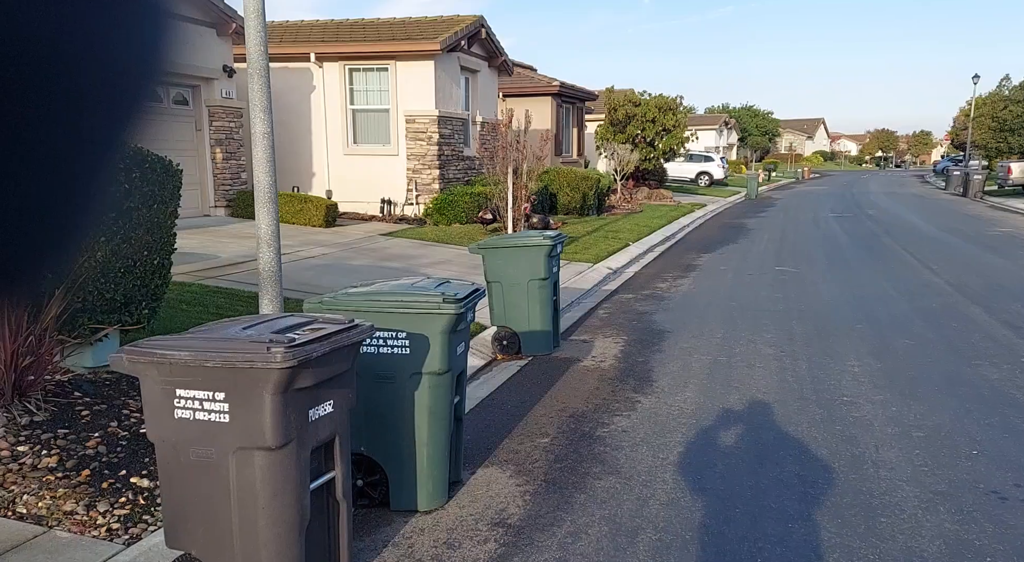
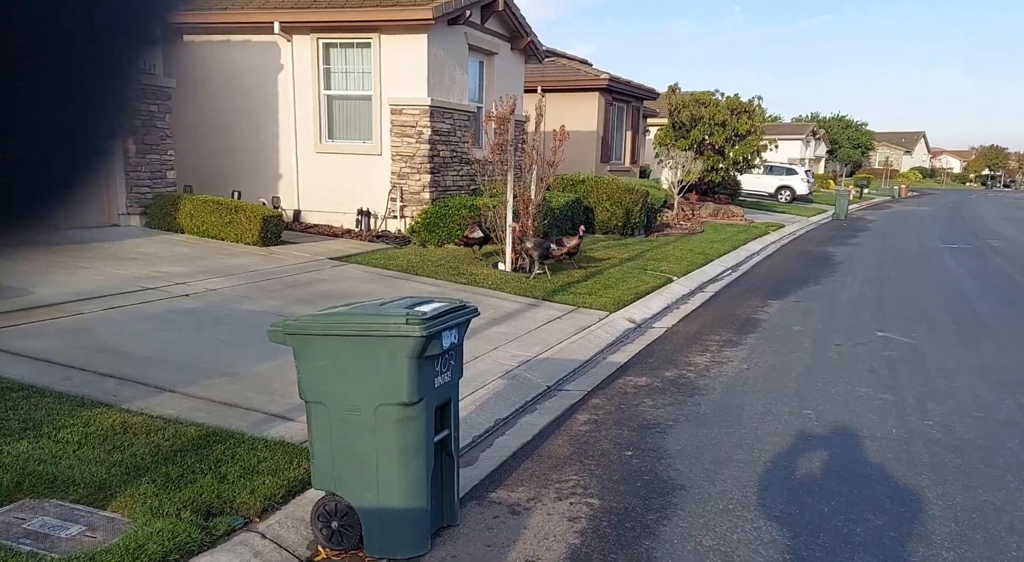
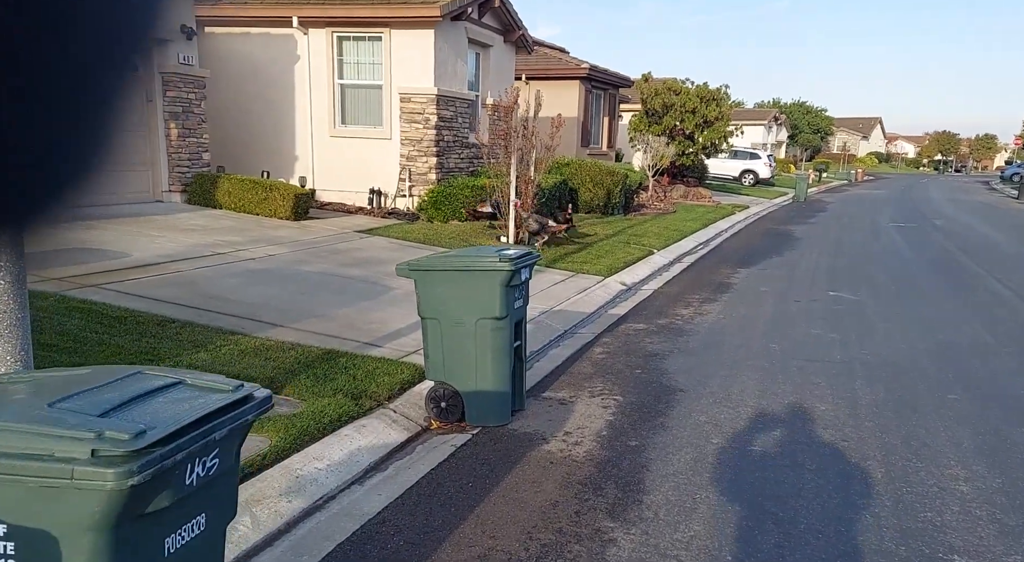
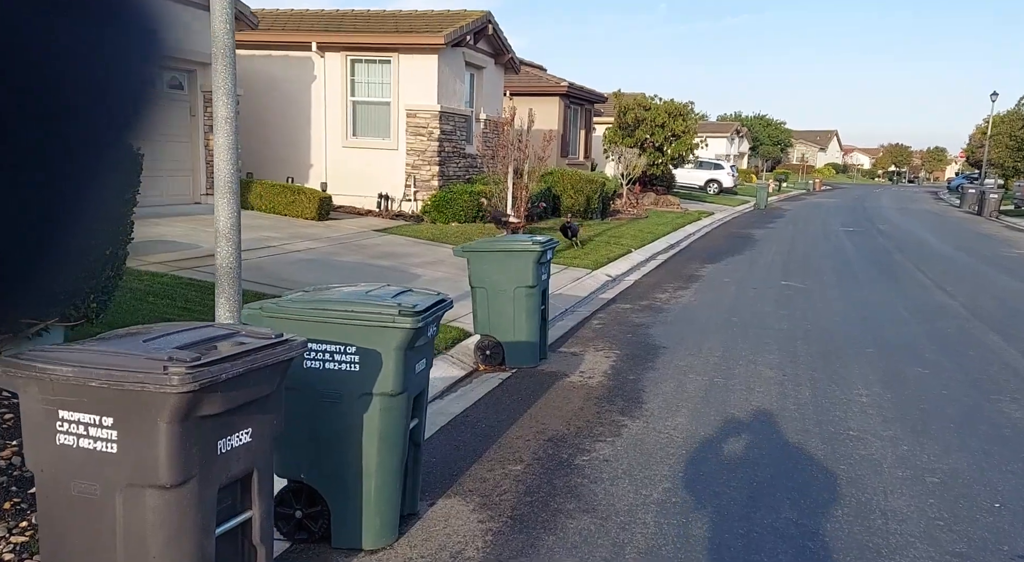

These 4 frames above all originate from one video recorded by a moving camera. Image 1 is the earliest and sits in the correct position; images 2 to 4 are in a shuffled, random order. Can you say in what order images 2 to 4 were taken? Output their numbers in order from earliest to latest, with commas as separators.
4, 3, 2
